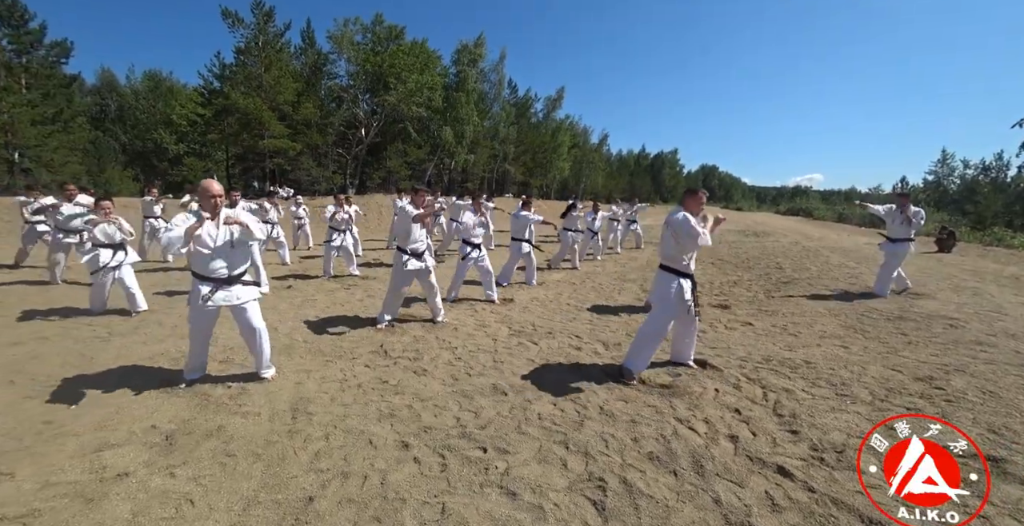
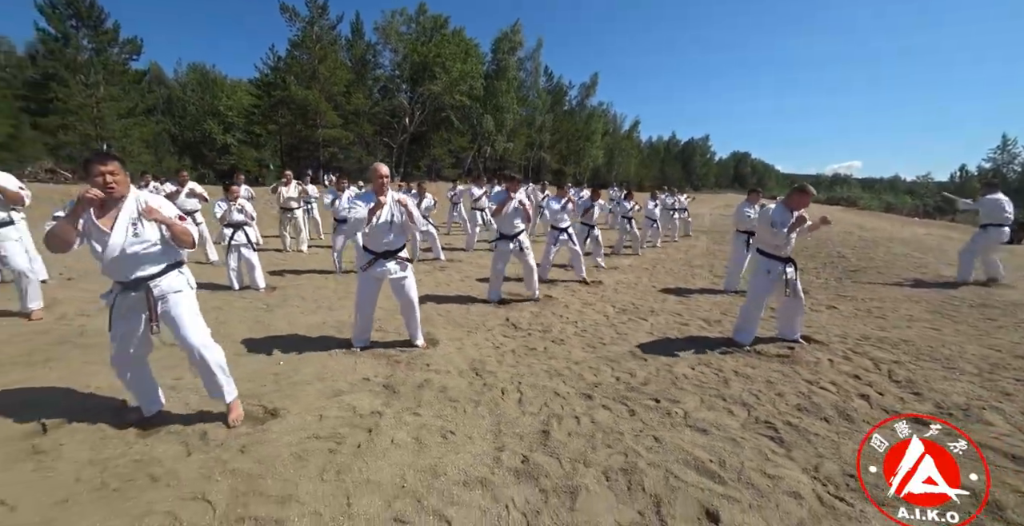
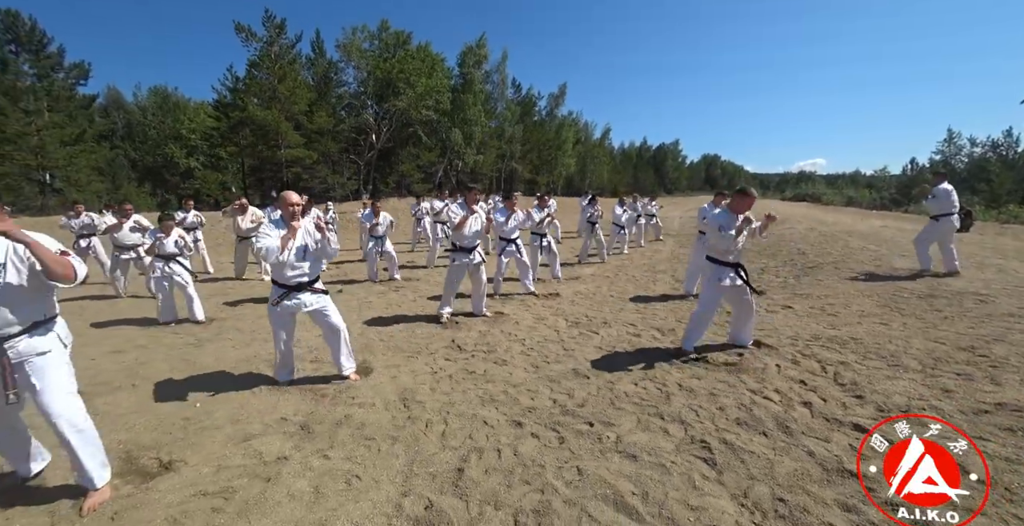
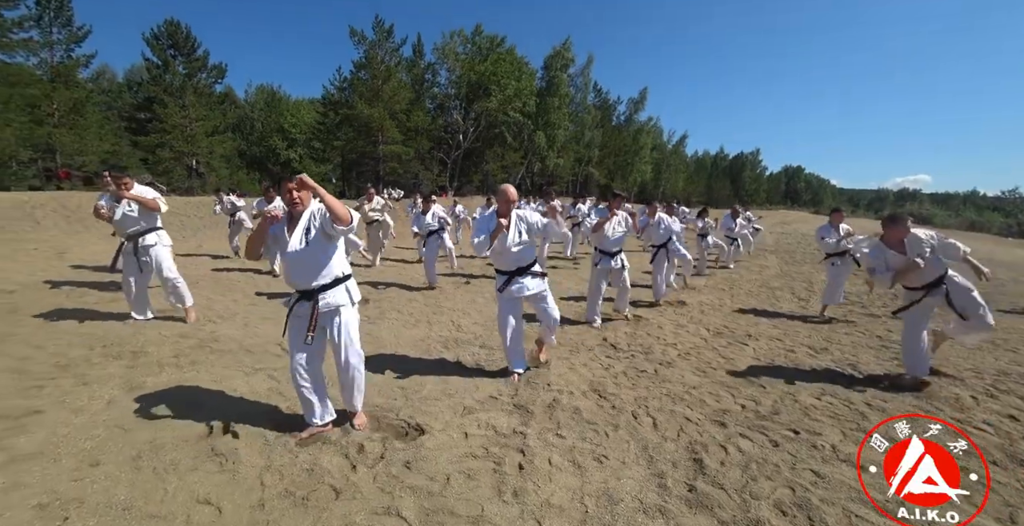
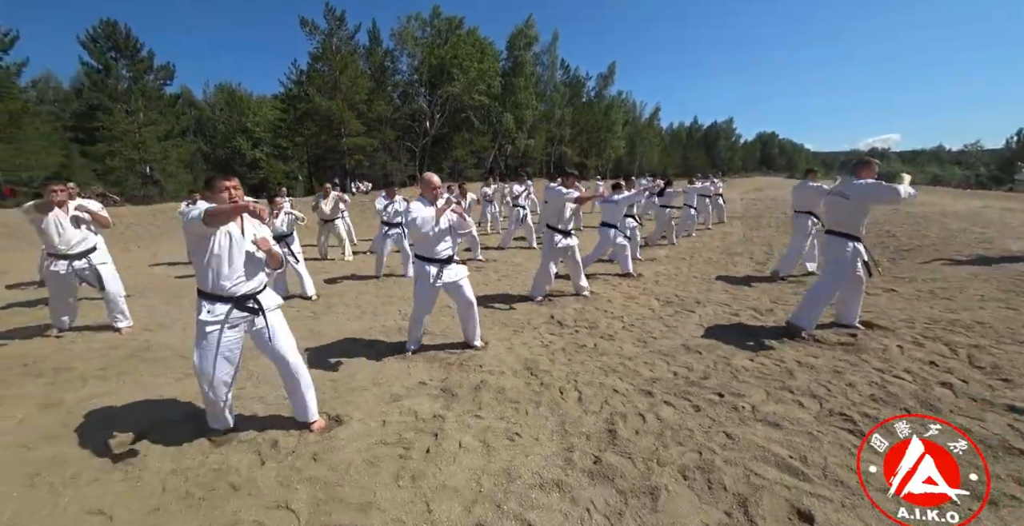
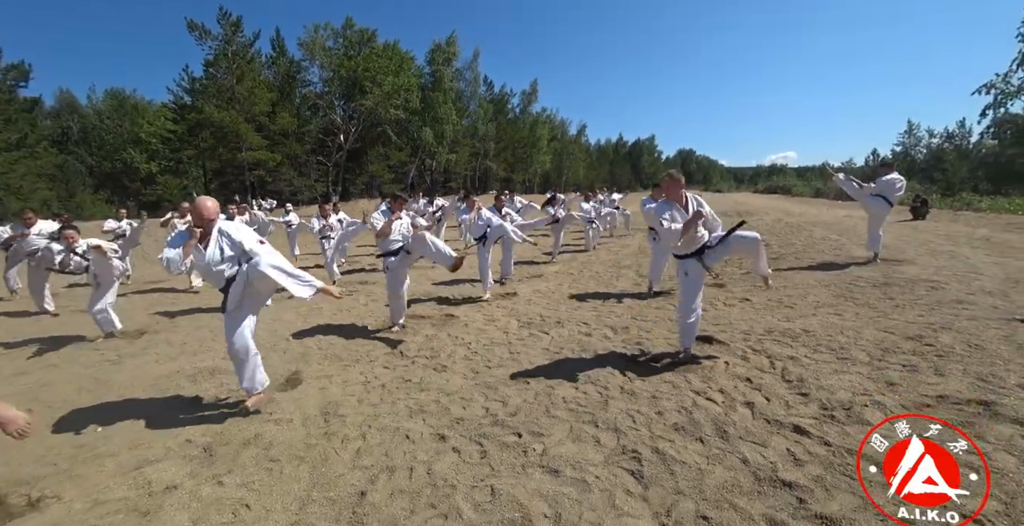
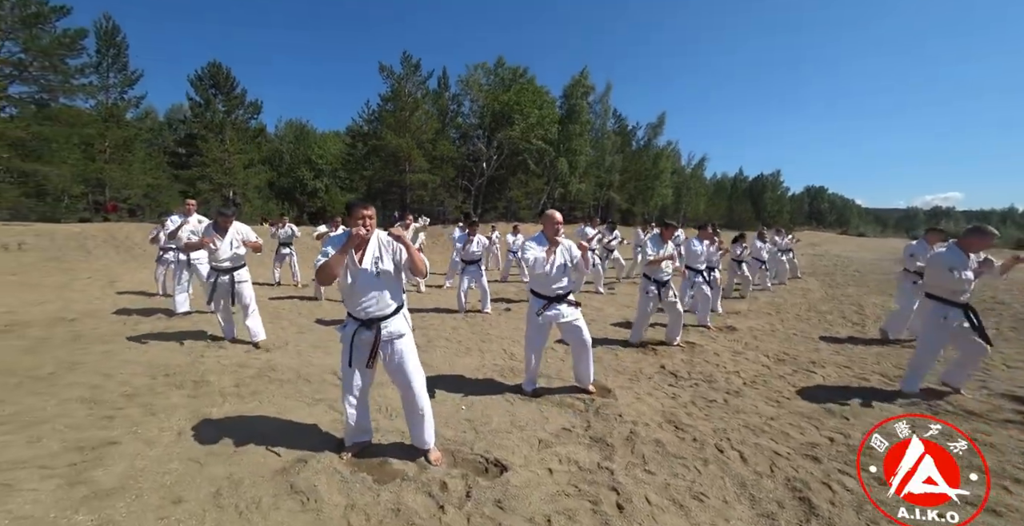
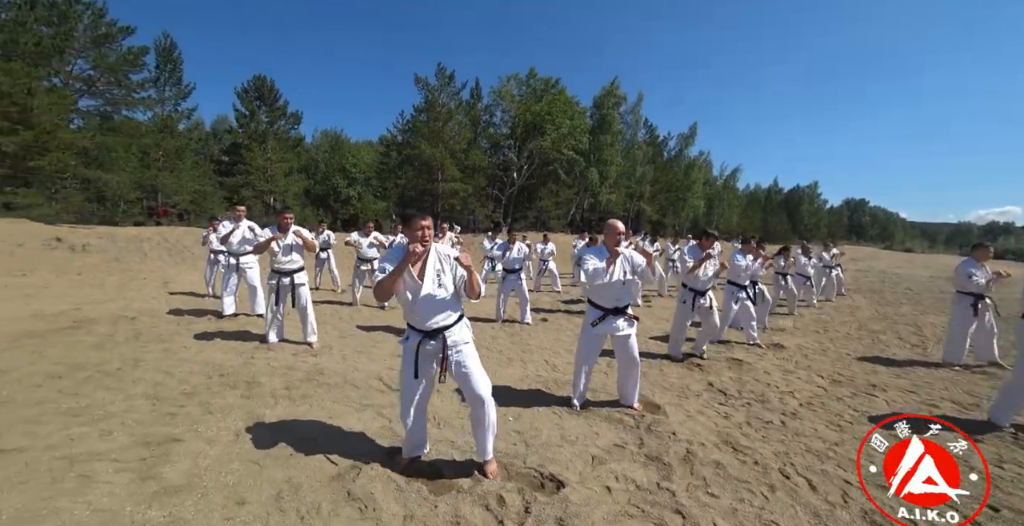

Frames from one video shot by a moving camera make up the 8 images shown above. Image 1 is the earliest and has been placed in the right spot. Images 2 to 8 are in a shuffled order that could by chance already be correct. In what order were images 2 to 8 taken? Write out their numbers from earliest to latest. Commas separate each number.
6, 3, 2, 5, 4, 7, 8
